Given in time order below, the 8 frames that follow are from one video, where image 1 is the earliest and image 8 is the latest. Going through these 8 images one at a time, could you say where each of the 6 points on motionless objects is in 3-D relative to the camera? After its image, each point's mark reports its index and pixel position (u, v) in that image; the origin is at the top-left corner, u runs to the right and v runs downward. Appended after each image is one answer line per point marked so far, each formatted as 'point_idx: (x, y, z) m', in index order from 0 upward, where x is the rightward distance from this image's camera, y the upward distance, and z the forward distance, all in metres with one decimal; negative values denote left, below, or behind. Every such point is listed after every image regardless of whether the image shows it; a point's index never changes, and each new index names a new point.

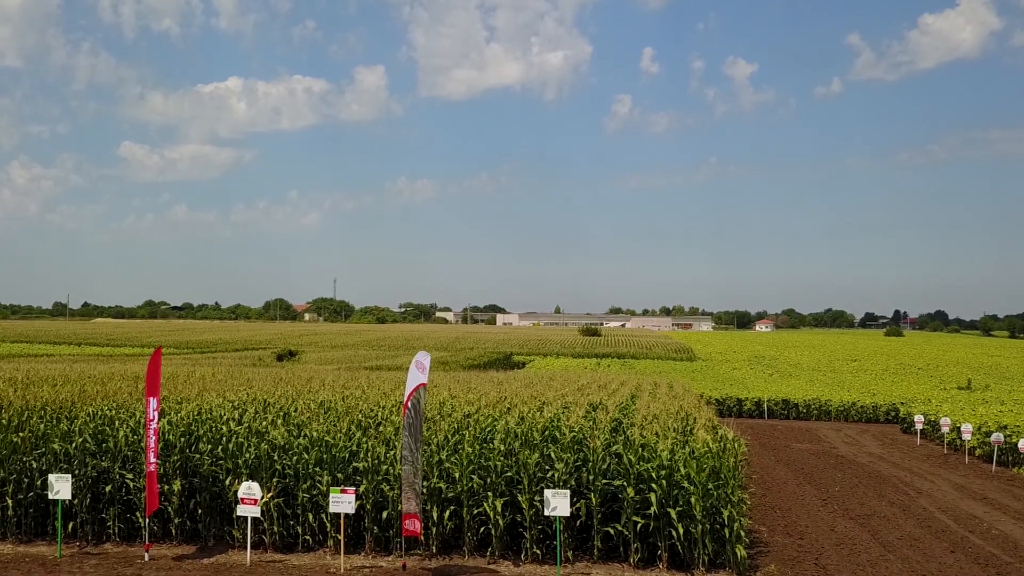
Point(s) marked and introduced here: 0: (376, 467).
0: (-1.9, -2.5, +9.8) m
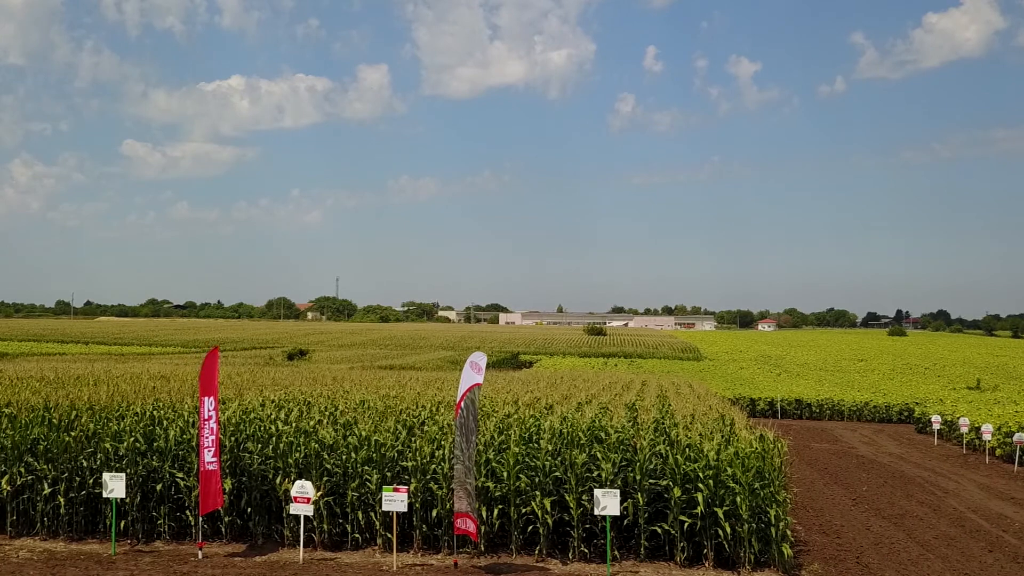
0: (-1.2, -2.6, +9.9) m
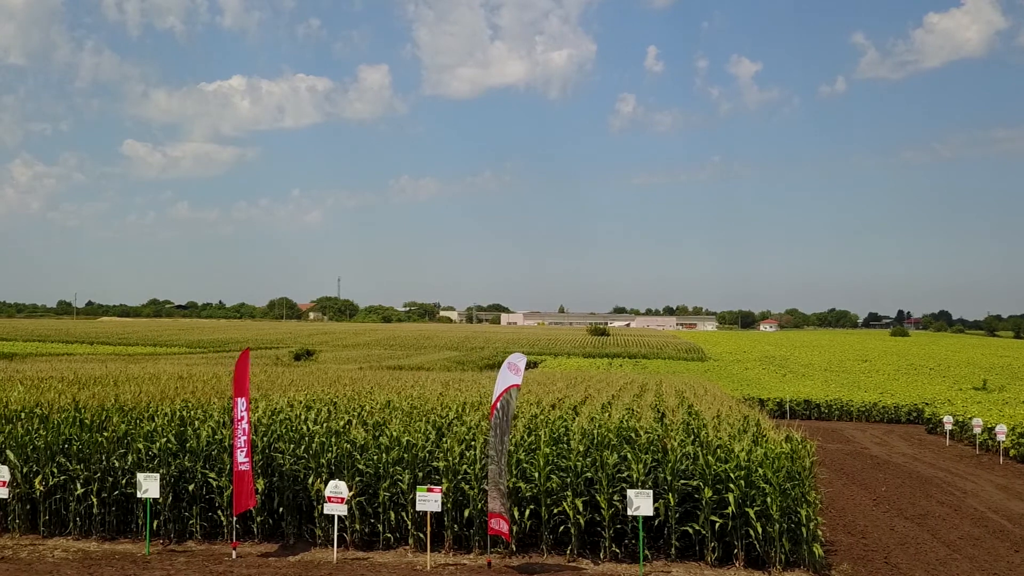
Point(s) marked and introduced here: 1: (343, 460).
0: (-0.8, -2.6, +10.0) m
1: (-2.5, -2.5, +10.2) m
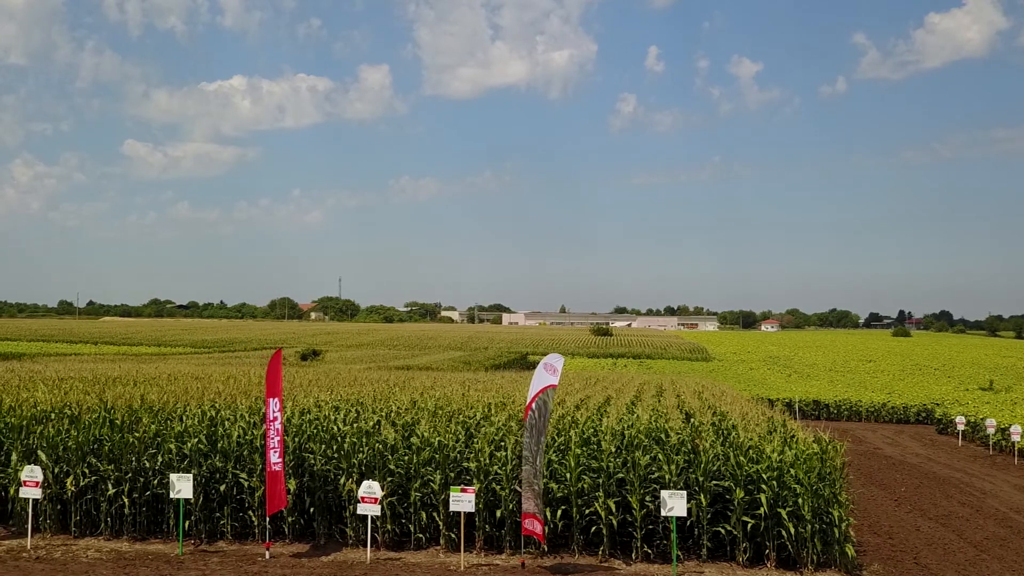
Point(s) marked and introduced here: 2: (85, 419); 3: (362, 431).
0: (-0.4, -2.6, +10.0) m
1: (-2.0, -2.5, +10.2) m
2: (-6.8, -2.1, +11.1) m
3: (-2.3, -2.2, +10.7) m
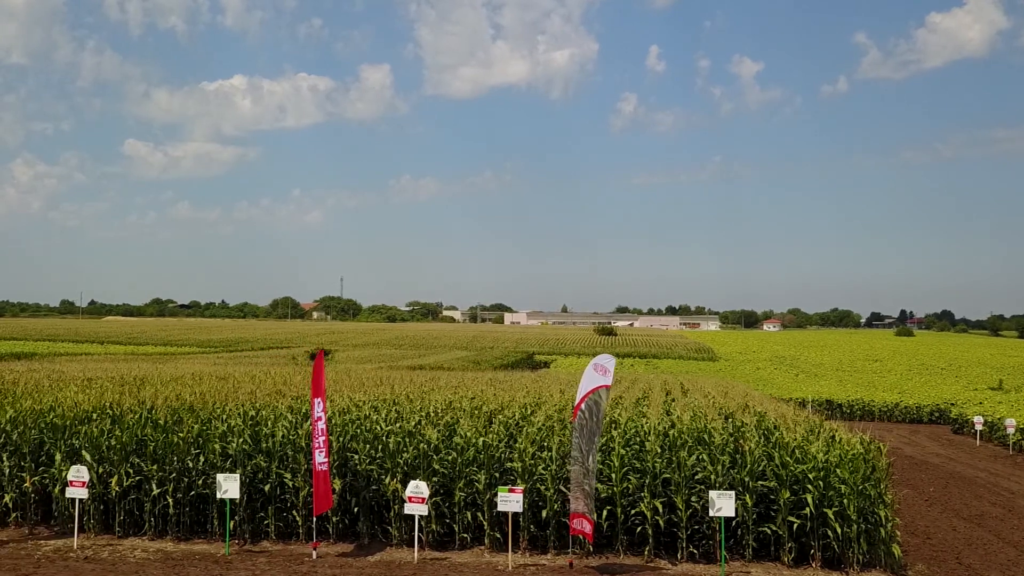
0: (+0.3, -2.6, +10.0) m
1: (-1.4, -2.5, +10.2) m
2: (-6.1, -2.1, +11.1) m
3: (-1.7, -2.2, +10.8) m
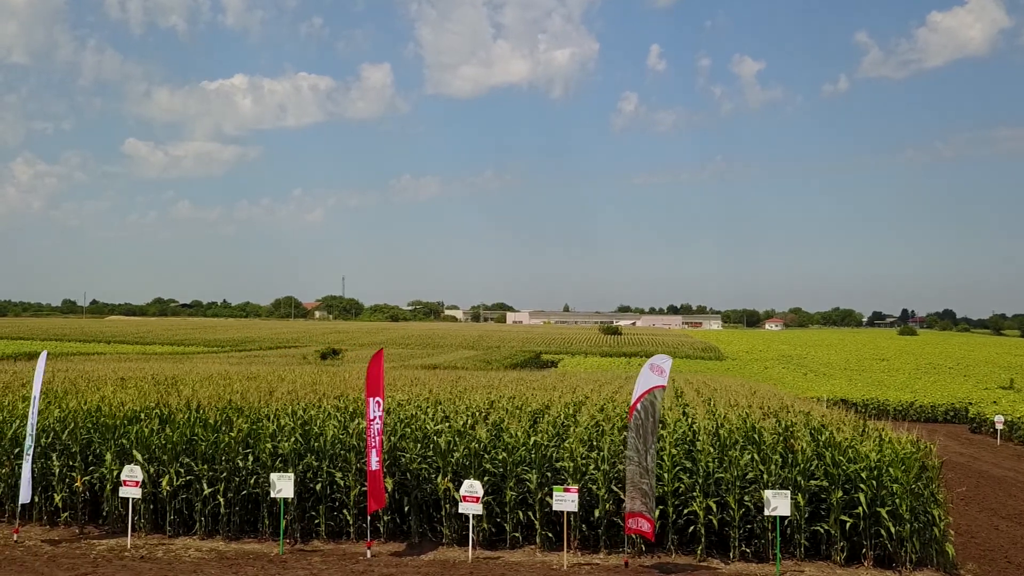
0: (+1.0, -2.6, +10.1) m
1: (-0.6, -2.5, +10.3) m
2: (-5.4, -2.1, +11.1) m
3: (-0.9, -2.2, +10.8) m
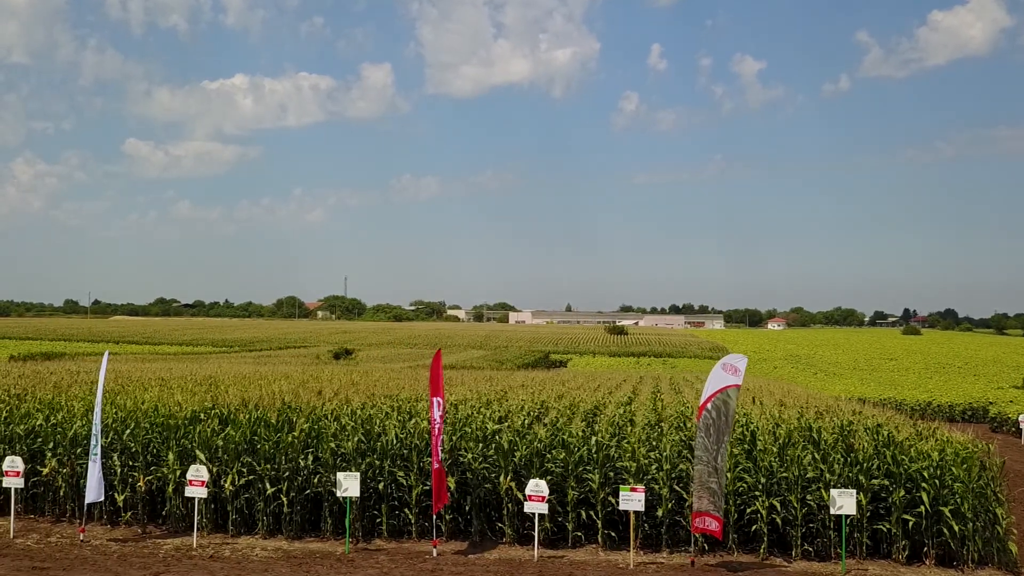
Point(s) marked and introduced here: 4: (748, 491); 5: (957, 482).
0: (+1.9, -2.6, +10.1) m
1: (+0.3, -2.6, +10.3) m
2: (-4.5, -2.1, +11.2) m
3: (0.0, -2.2, +10.9) m
4: (+3.4, -2.9, +9.9) m
5: (+6.2, -2.7, +9.7) m
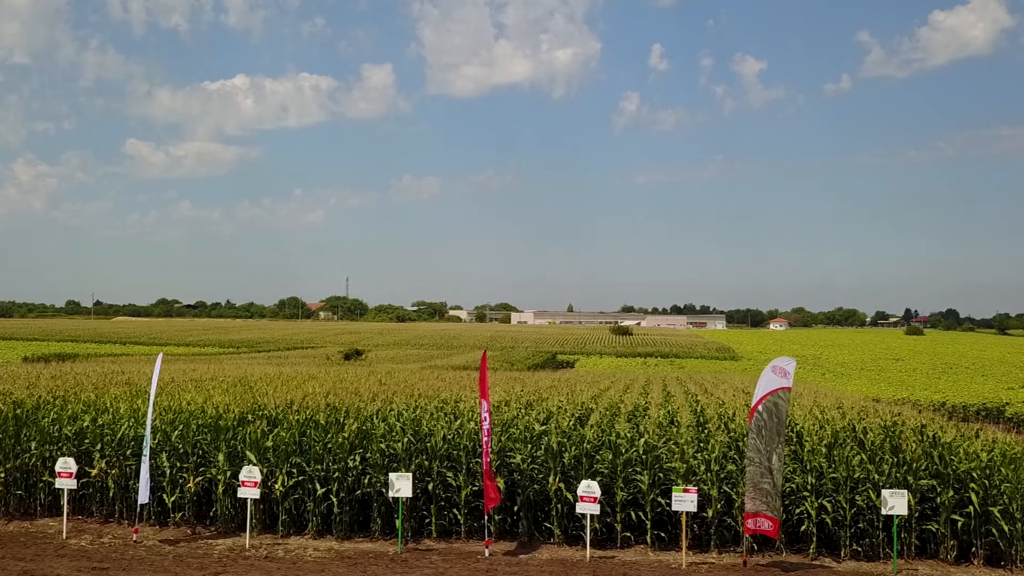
0: (+2.6, -2.6, +10.2) m
1: (+1.0, -2.6, +10.4) m
2: (-3.8, -2.1, +11.3) m
3: (+0.7, -2.3, +10.9) m
4: (+4.1, -2.9, +10.0) m
5: (+6.9, -2.7, +9.7) m
